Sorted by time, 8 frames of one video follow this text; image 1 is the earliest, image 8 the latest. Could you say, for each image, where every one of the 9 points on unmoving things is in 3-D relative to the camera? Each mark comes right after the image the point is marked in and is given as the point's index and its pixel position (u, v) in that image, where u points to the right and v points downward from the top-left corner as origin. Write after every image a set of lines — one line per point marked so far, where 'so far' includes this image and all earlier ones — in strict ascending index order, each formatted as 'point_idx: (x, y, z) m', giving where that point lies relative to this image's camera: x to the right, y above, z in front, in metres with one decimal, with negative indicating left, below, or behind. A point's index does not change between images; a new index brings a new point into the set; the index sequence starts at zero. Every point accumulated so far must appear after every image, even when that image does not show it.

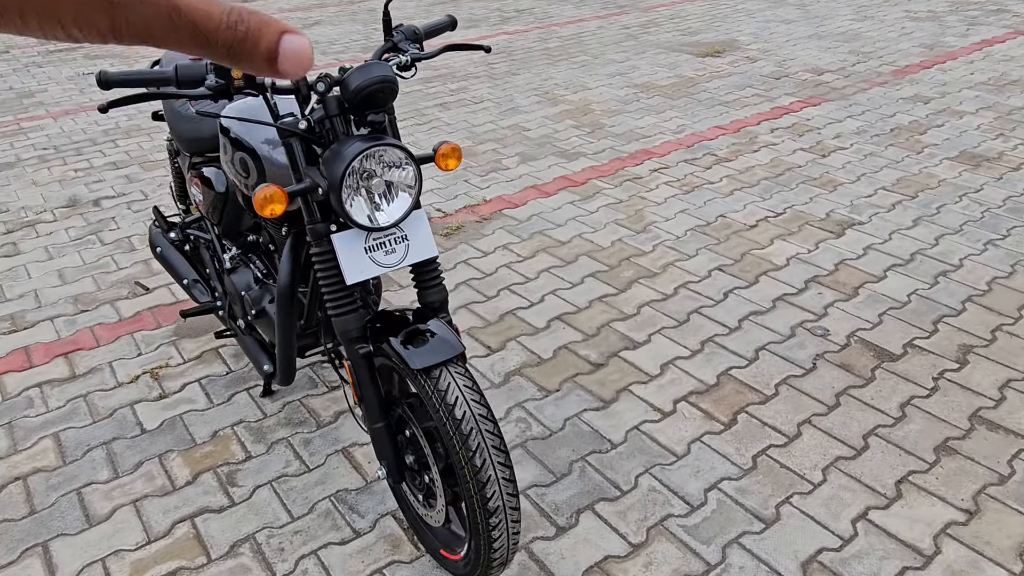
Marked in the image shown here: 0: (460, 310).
0: (-0.3, -0.1, +3.8) m
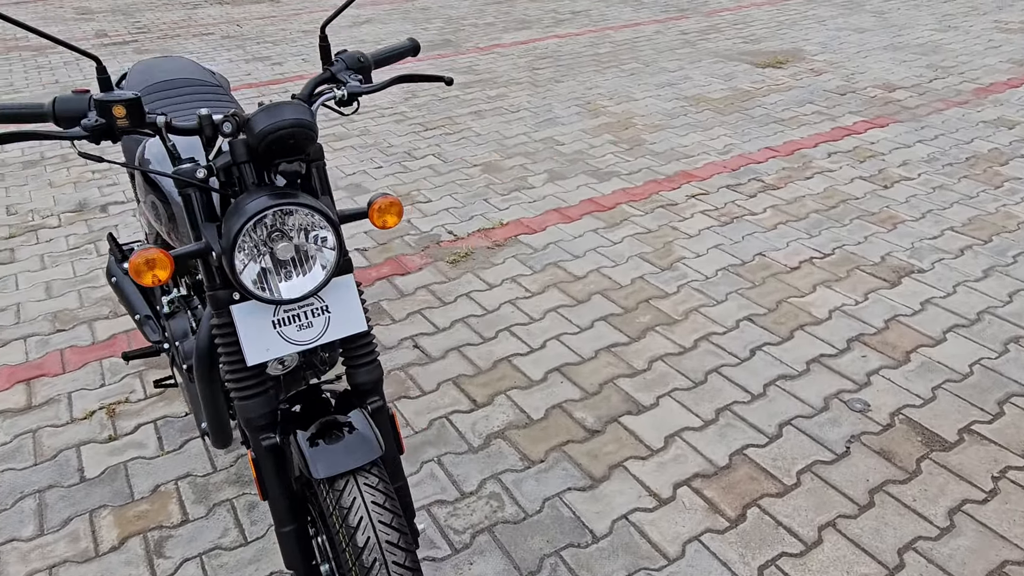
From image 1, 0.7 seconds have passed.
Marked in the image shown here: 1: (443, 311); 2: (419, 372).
0: (-0.3, -0.3, +3.4) m
1: (-0.4, -0.1, +3.7) m
2: (-0.4, -0.4, +3.3) m
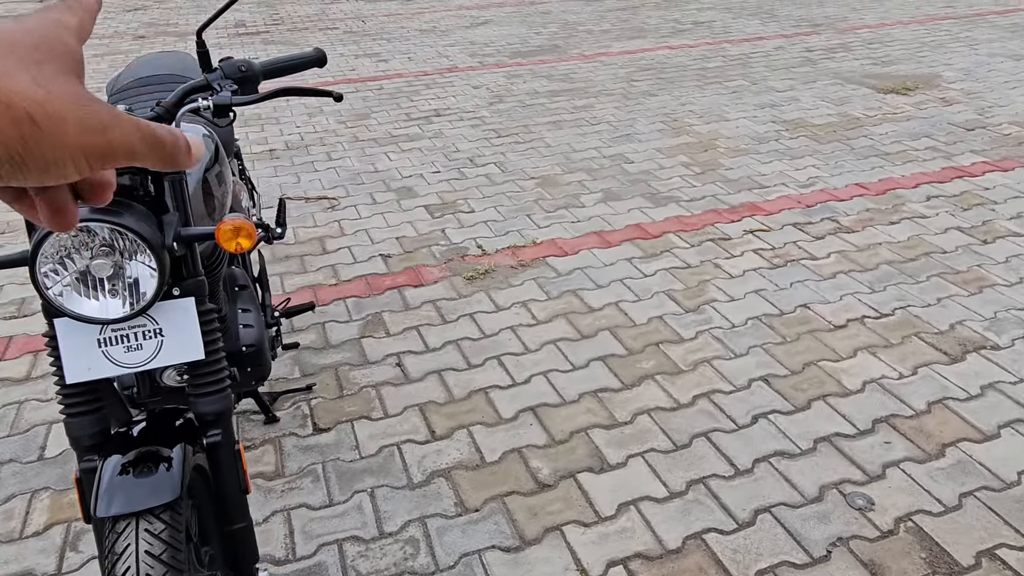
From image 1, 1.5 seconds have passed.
0: (-0.4, -0.4, +3.2) m
1: (-0.4, -0.2, +3.6) m
2: (-0.5, -0.5, +3.1) m
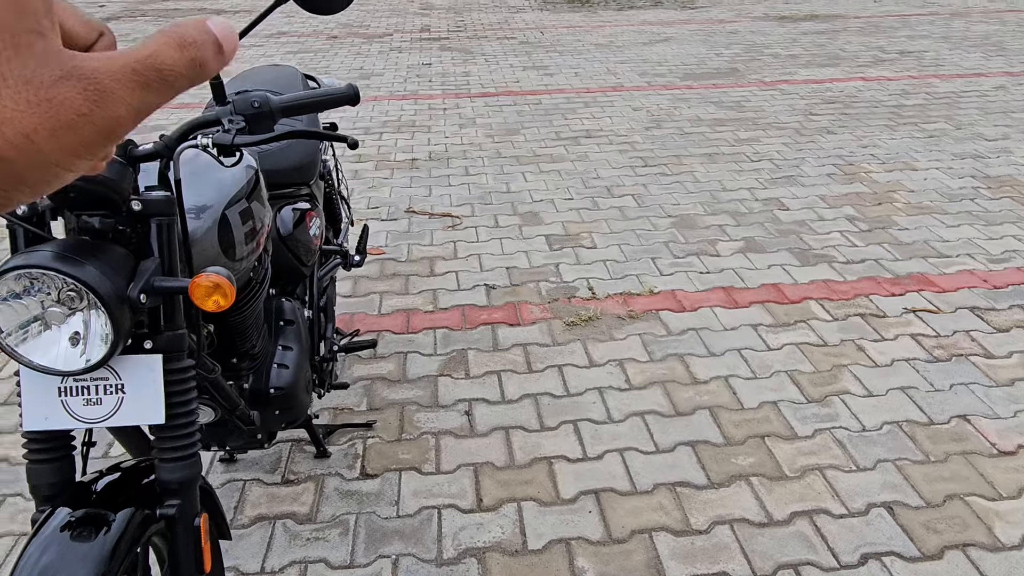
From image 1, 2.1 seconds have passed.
0: (-0.1, -0.6, +3.0) m
1: (0.0, -0.4, +3.3) m
2: (-0.2, -0.6, +2.9) m
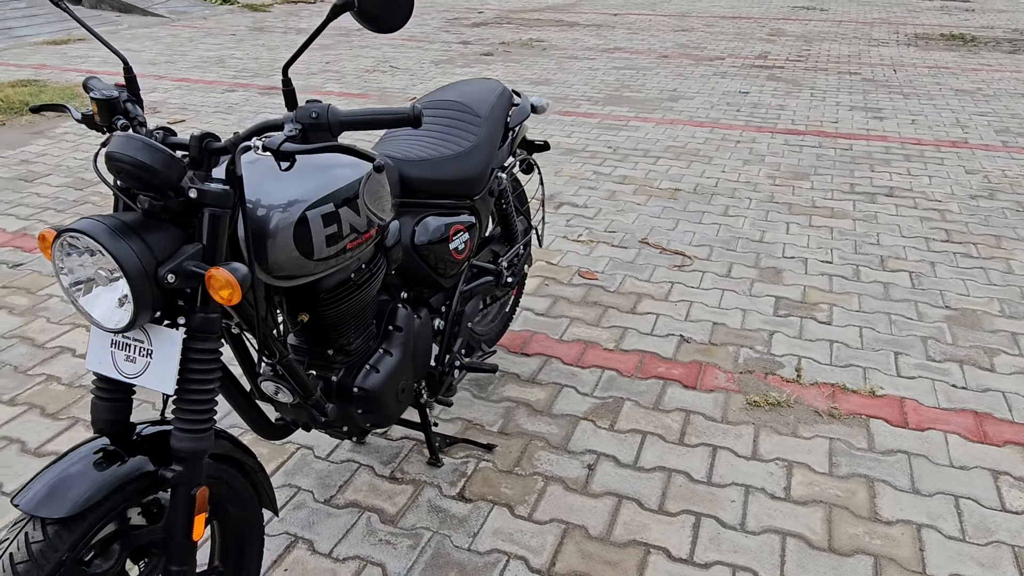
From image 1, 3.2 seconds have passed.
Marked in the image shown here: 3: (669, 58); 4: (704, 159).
0: (+0.4, -0.8, +2.7) m
1: (+0.6, -0.6, +3.0) m
2: (+0.2, -0.8, +2.7) m
3: (+2.4, +3.5, +11.2) m
4: (+1.7, +1.1, +6.4) m
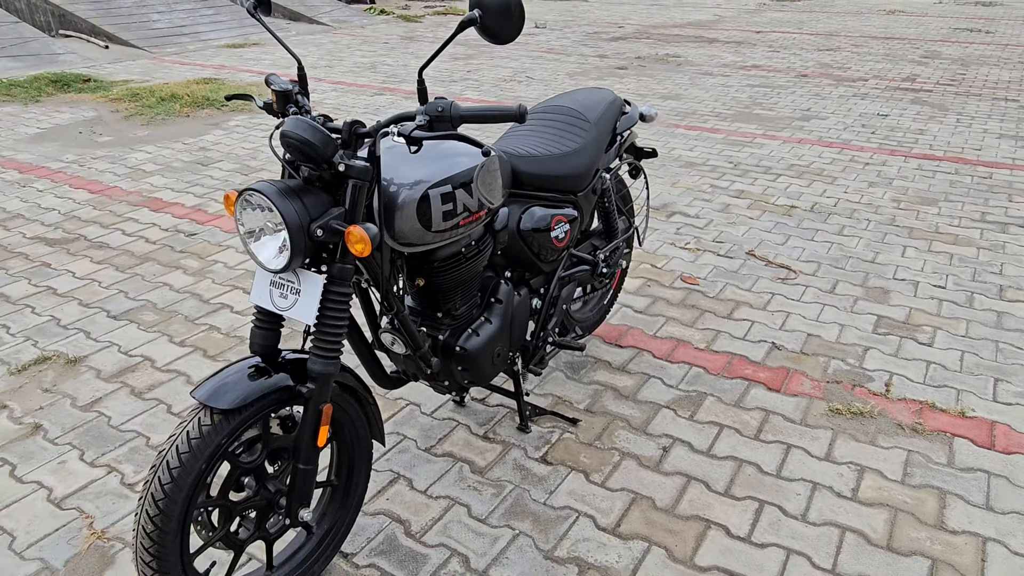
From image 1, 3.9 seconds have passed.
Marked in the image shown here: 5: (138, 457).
0: (+0.7, -0.7, +2.9) m
1: (+1.0, -0.6, +3.1) m
2: (+0.5, -0.7, +3.0) m
3: (+4.4, +3.1, +11.0) m
4: (+2.7, +0.9, +6.4) m
5: (-1.6, -0.7, +3.1) m
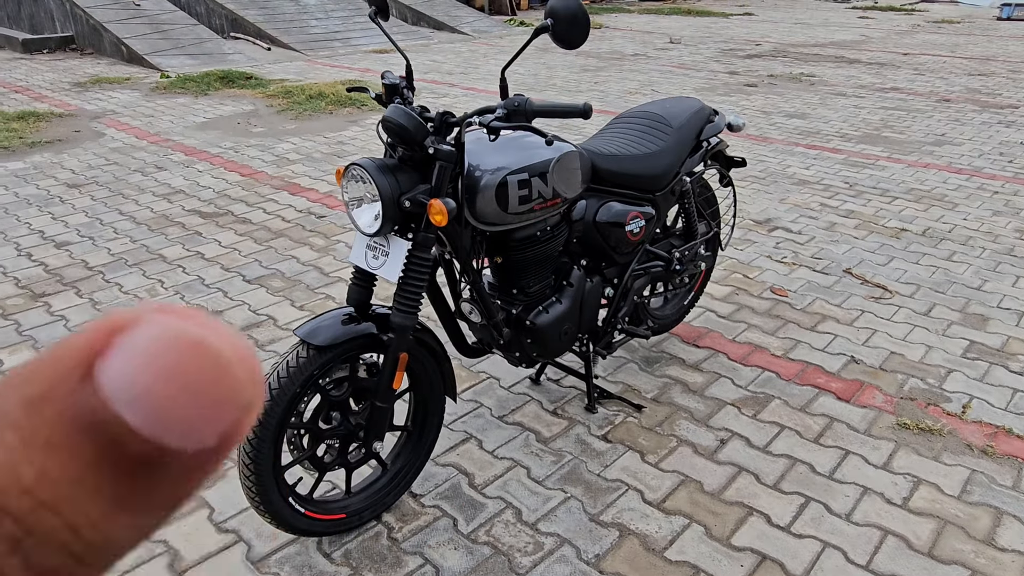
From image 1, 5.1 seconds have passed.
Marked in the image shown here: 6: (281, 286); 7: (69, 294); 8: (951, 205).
0: (+0.9, -0.7, +3.1) m
1: (+1.3, -0.7, +3.2) m
2: (+0.7, -0.7, +3.1) m
3: (+6.2, +2.6, +10.5) m
4: (+3.7, +0.7, +6.2) m
5: (-1.3, -0.5, +3.6) m
6: (-1.5, 0.0, +4.8) m
7: (-2.8, 0.0, +4.6) m
8: (+3.7, +0.7, +6.2) m
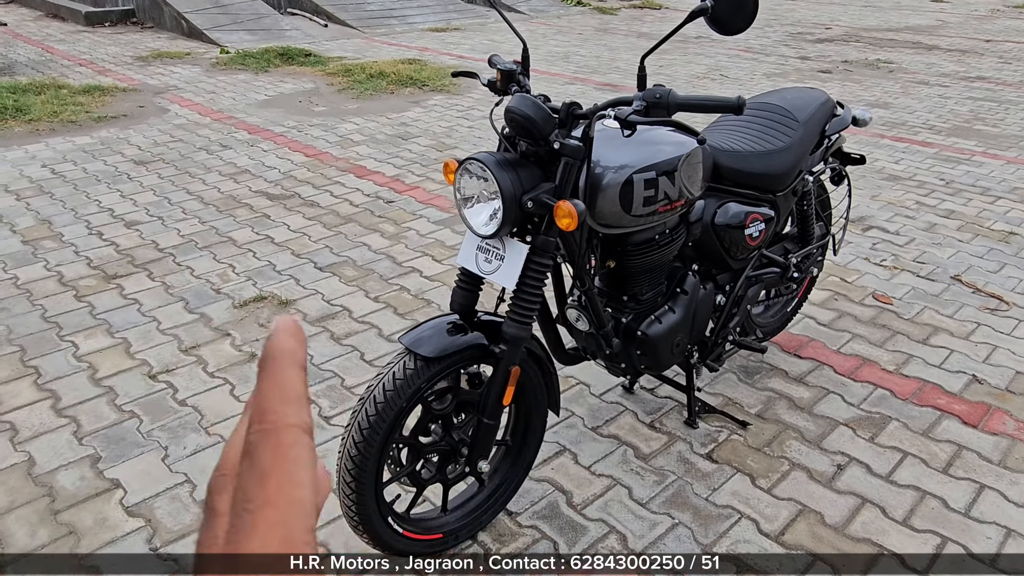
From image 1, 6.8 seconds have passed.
0: (+1.3, -0.8, +2.8) m
1: (+1.6, -0.7, +2.9) m
2: (+1.1, -0.8, +2.9) m
3: (+7.1, +2.6, +9.8) m
4: (+4.3, +0.6, +5.7) m
5: (-0.8, -0.5, +3.5) m
6: (-1.0, +0.1, +4.6) m
7: (-2.3, +0.1, +4.5) m
8: (+4.3, +0.6, +5.7) m
